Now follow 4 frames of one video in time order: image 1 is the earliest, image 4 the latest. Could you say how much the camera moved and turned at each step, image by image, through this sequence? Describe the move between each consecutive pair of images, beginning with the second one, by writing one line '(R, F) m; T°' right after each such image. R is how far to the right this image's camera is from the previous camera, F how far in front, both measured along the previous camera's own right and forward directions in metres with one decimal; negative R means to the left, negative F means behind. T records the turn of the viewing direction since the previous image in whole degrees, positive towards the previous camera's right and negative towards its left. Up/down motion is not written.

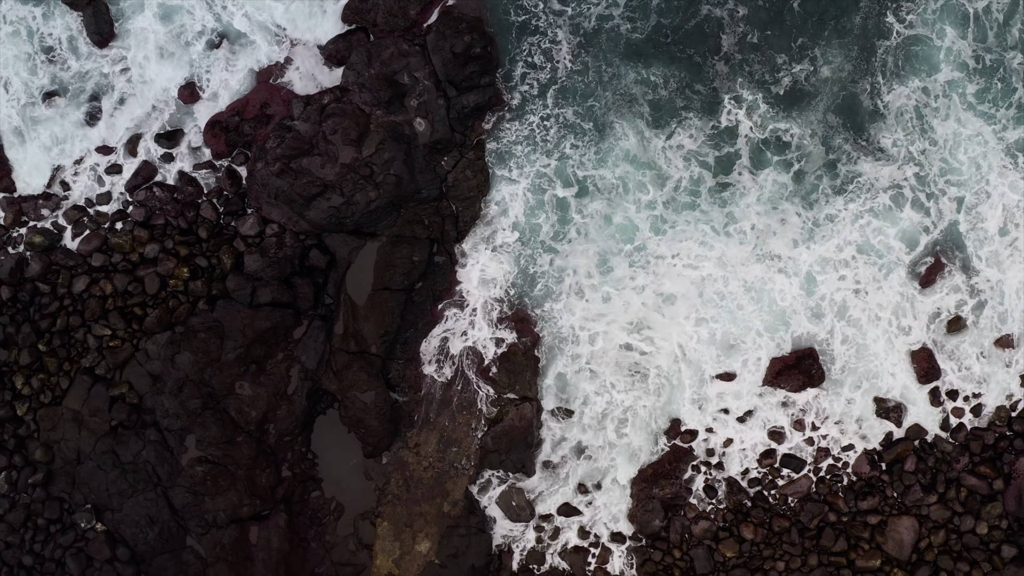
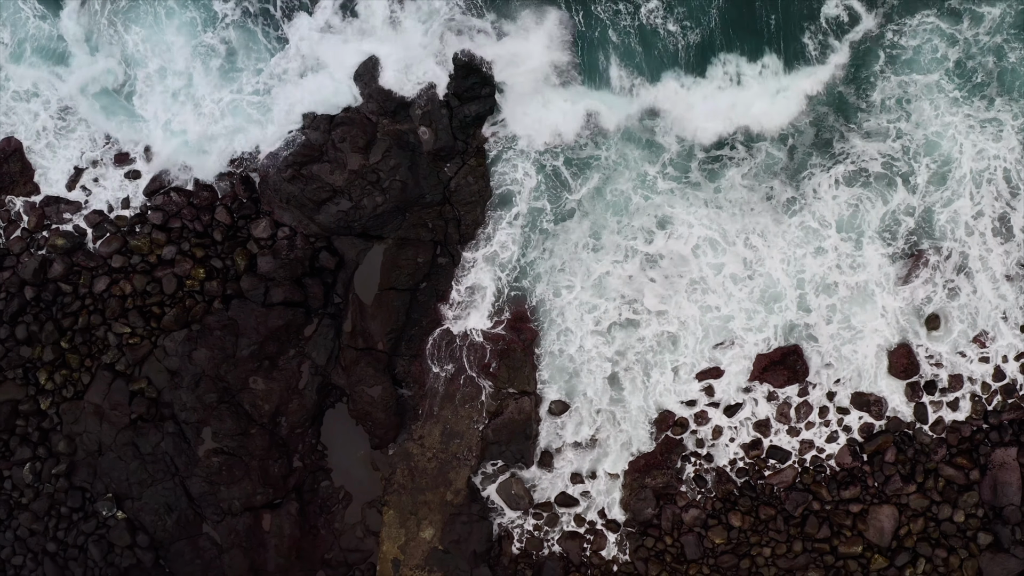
(0.0, -0.9) m; 0°
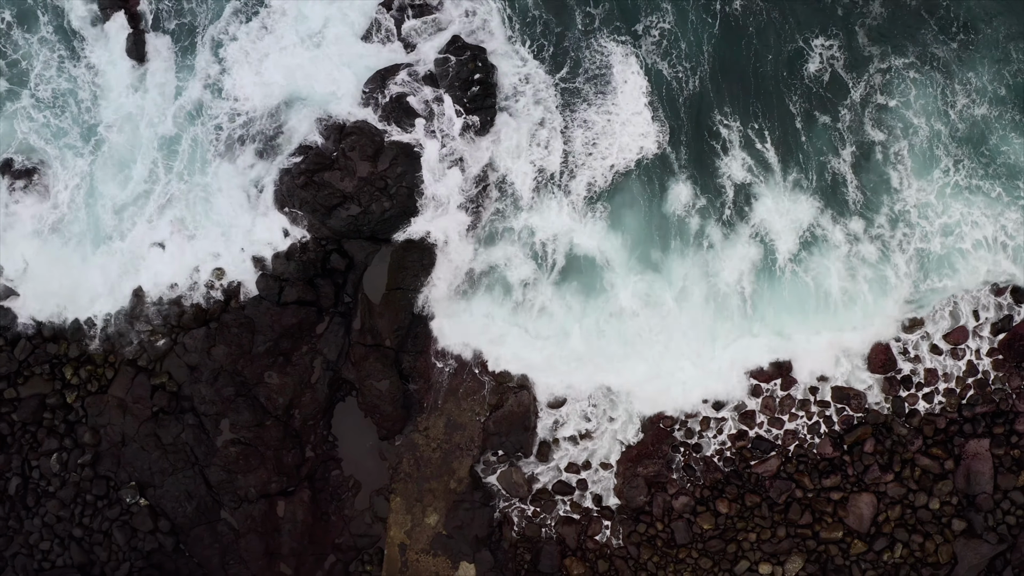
(0.0, -1.1) m; 0°
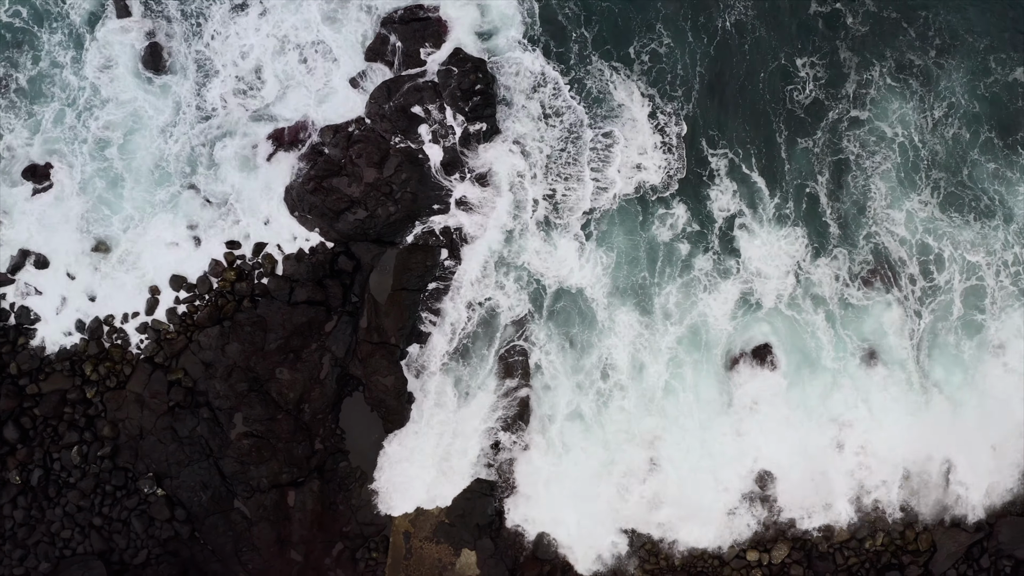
(+0.1, -1.0) m; 0°
